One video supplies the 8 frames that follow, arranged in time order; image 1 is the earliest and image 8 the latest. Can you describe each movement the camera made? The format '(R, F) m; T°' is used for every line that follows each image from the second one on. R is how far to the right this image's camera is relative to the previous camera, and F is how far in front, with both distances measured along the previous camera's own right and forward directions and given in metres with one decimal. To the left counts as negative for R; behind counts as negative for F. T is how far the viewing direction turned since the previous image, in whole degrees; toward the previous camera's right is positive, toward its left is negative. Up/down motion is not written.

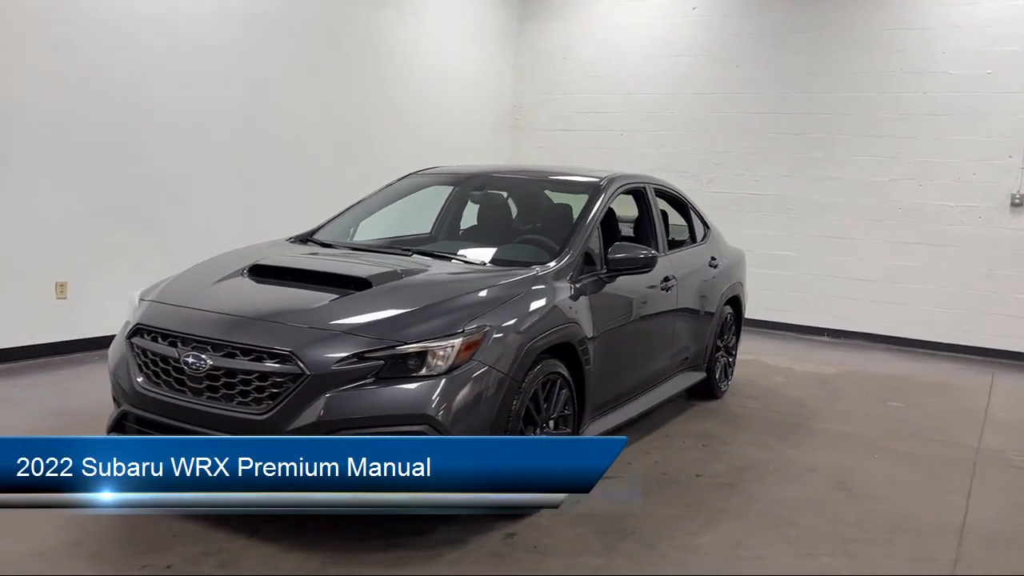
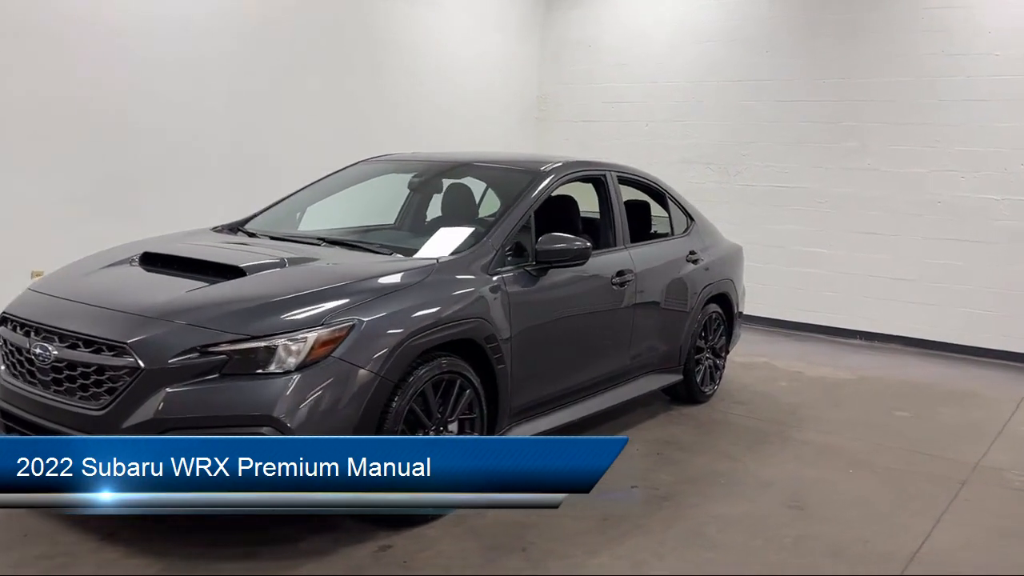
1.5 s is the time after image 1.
(+0.6, +0.3) m; -5°
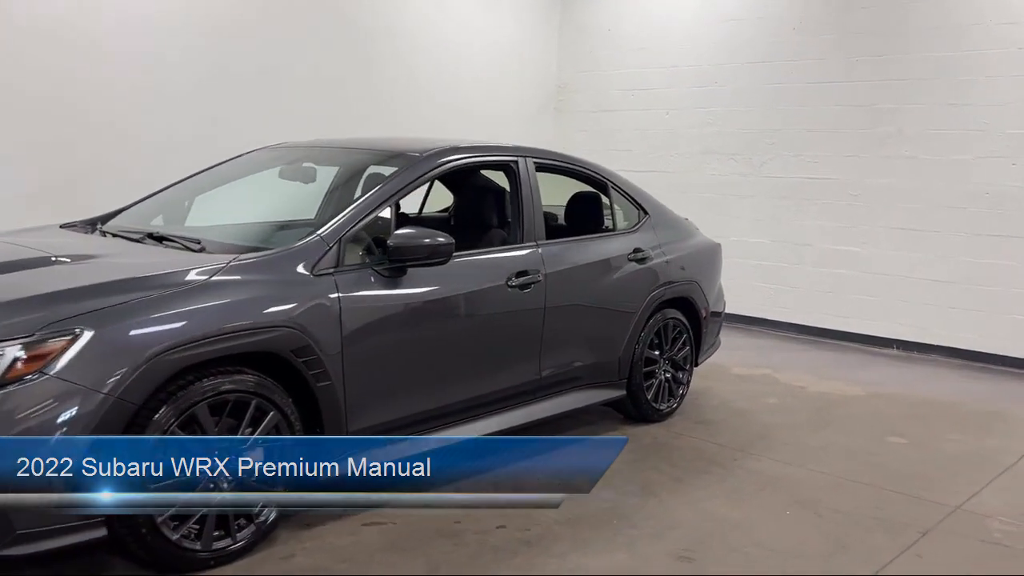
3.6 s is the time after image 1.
(+0.9, +0.6) m; -7°
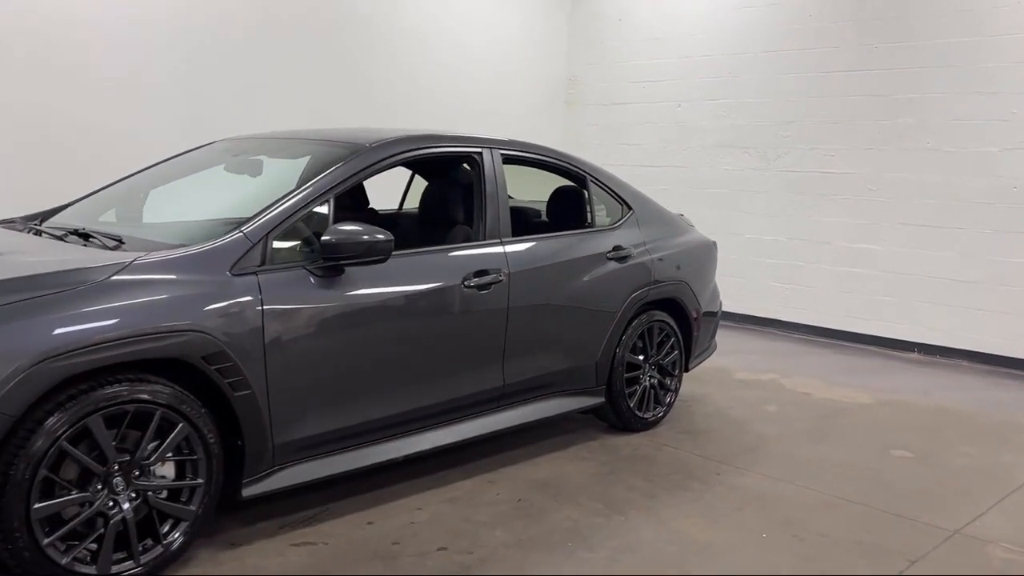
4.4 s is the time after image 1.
(+0.3, +0.3) m; -2°
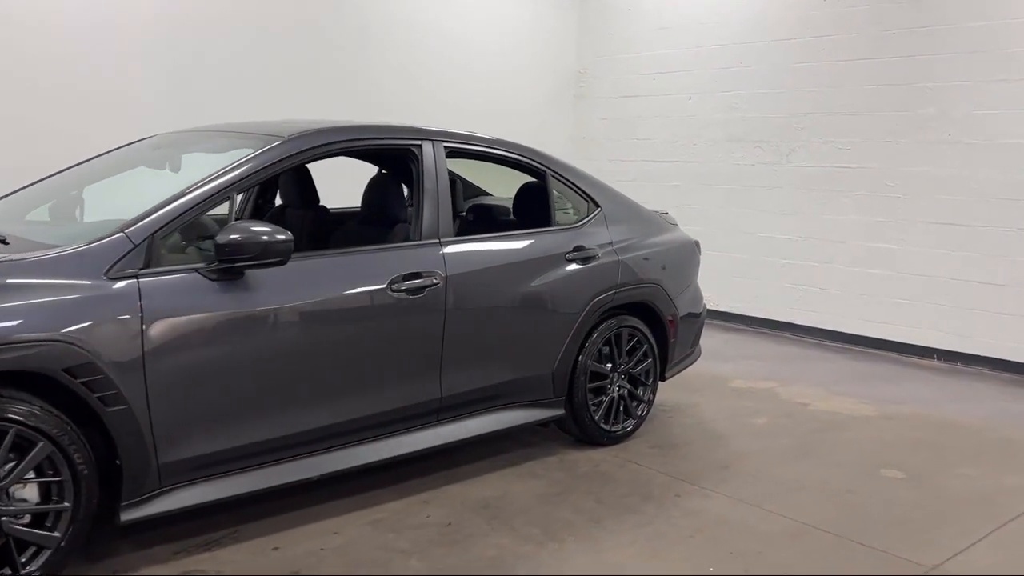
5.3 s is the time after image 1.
(+0.4, +0.3) m; -3°
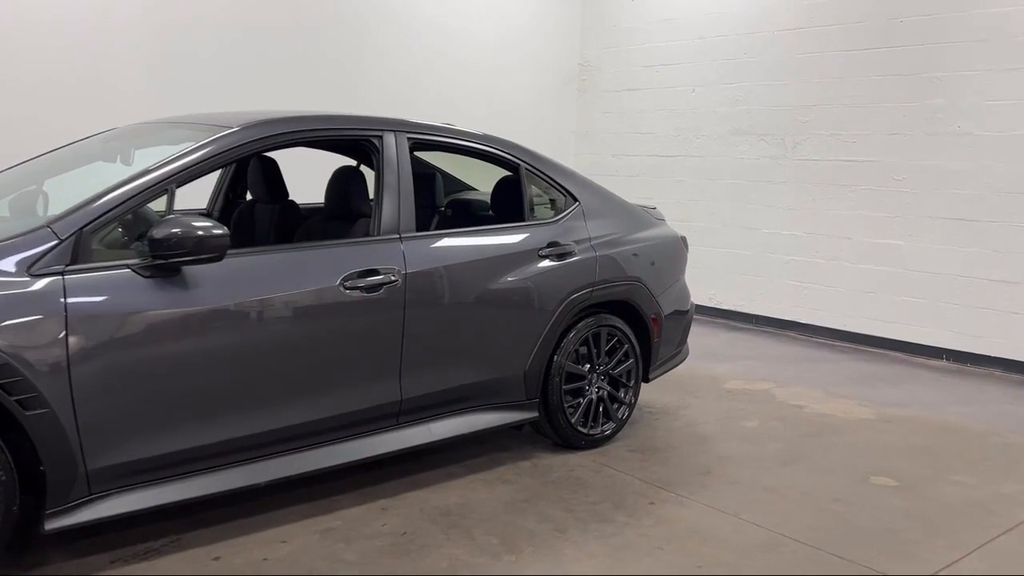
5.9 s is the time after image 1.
(+0.2, +0.1) m; -1°
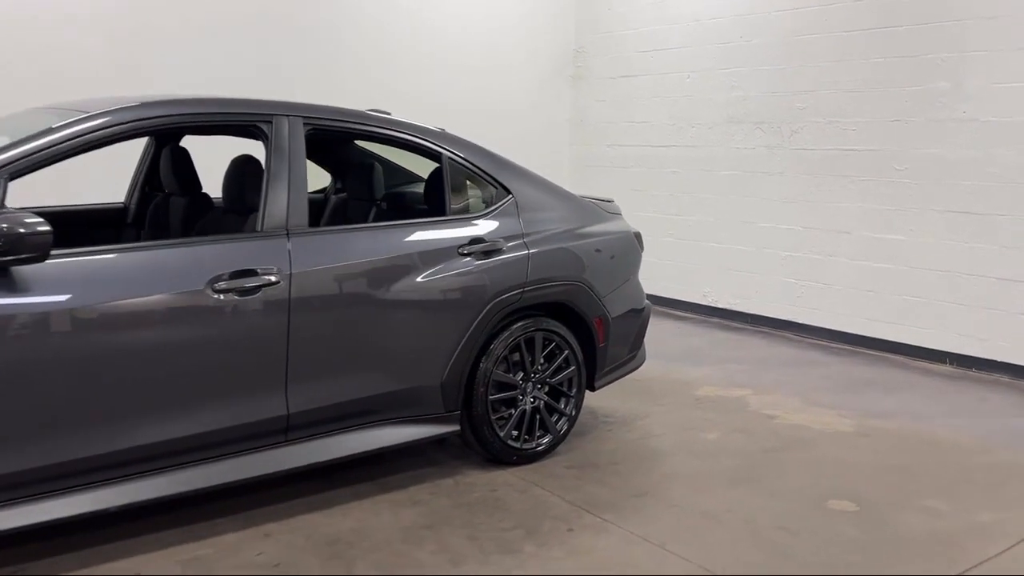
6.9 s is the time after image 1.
(+0.4, +0.3) m; -2°
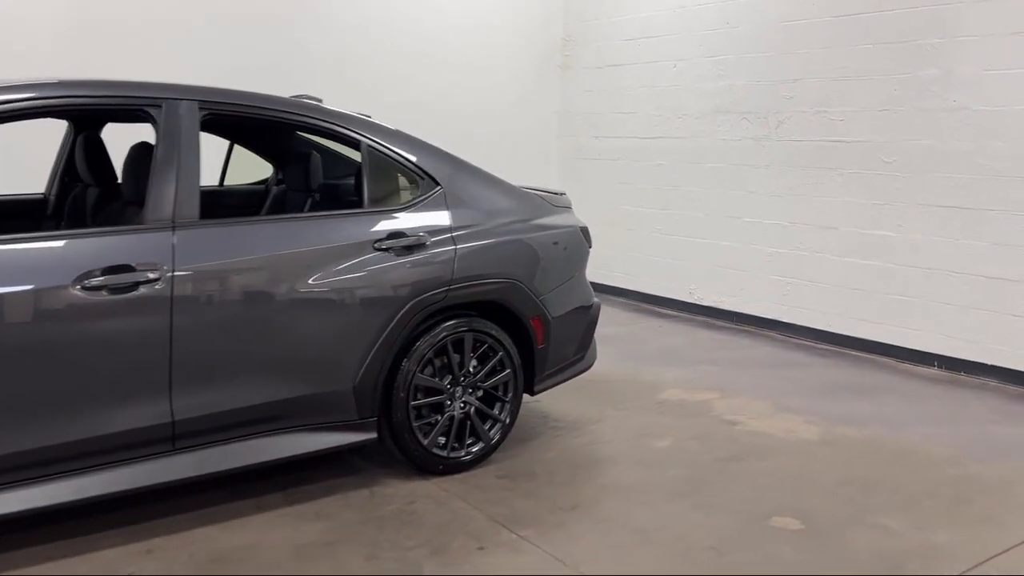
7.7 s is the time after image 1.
(+0.3, +0.2) m; -1°
